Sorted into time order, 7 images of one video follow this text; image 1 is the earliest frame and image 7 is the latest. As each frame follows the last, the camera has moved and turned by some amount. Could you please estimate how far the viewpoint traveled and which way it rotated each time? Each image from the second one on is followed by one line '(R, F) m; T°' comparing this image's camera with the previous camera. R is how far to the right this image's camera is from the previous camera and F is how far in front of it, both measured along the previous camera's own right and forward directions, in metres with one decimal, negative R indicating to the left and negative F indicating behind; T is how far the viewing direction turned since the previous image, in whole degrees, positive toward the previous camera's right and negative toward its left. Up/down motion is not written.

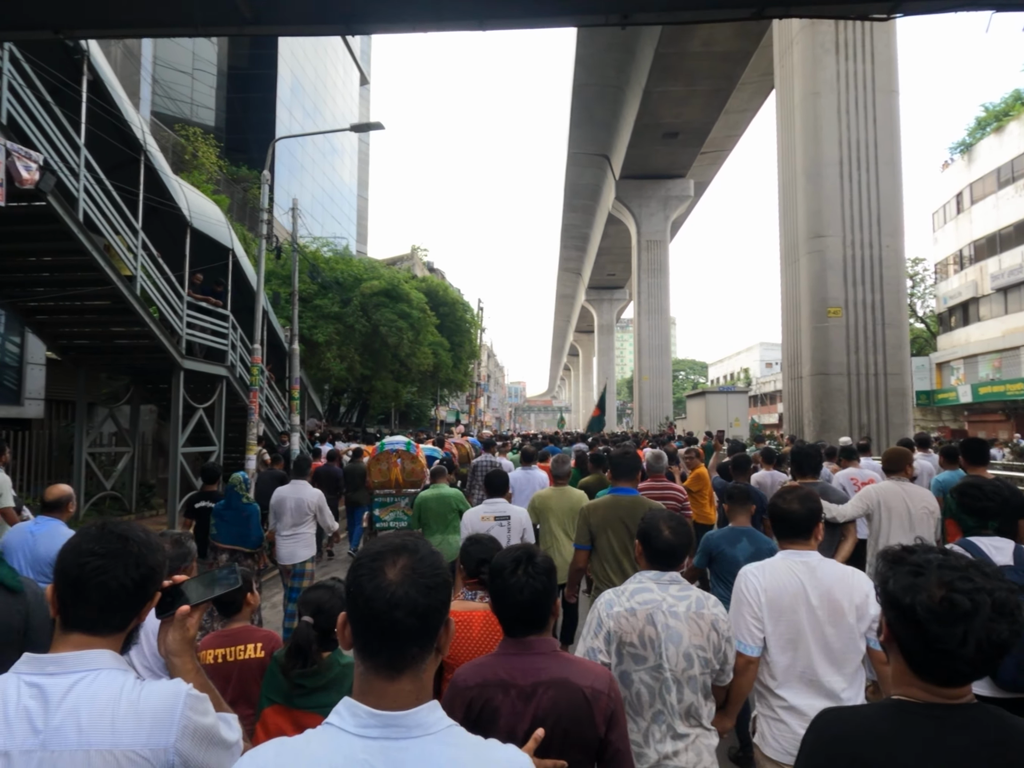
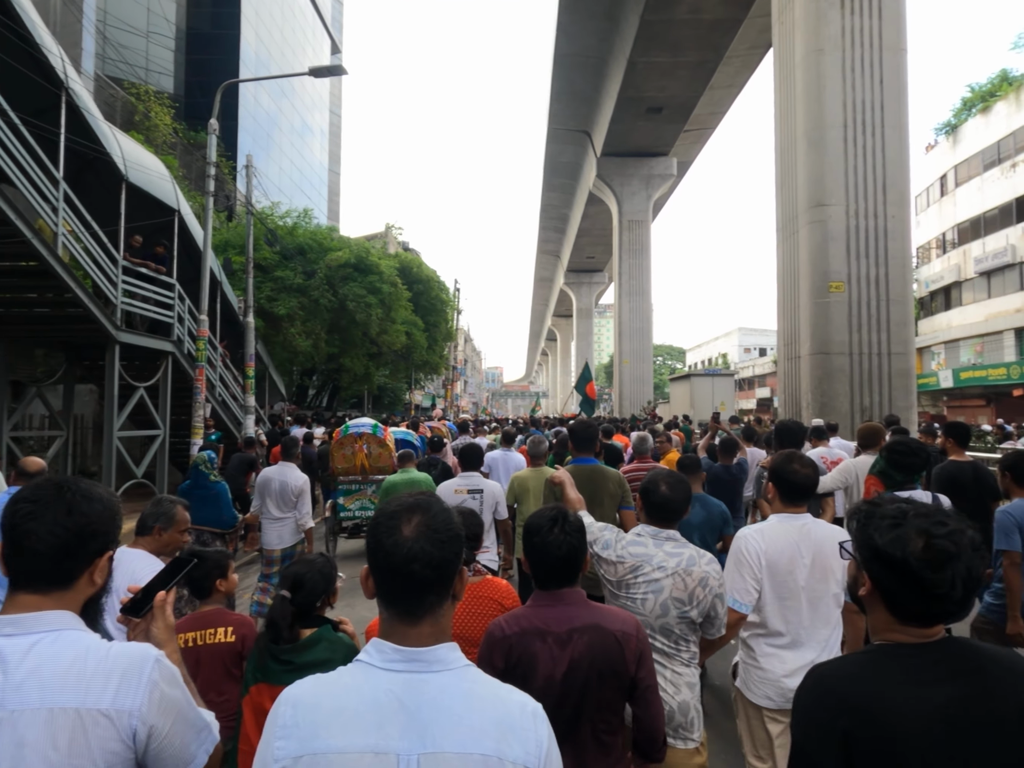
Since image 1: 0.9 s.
(0.0, +0.5) m; +2°
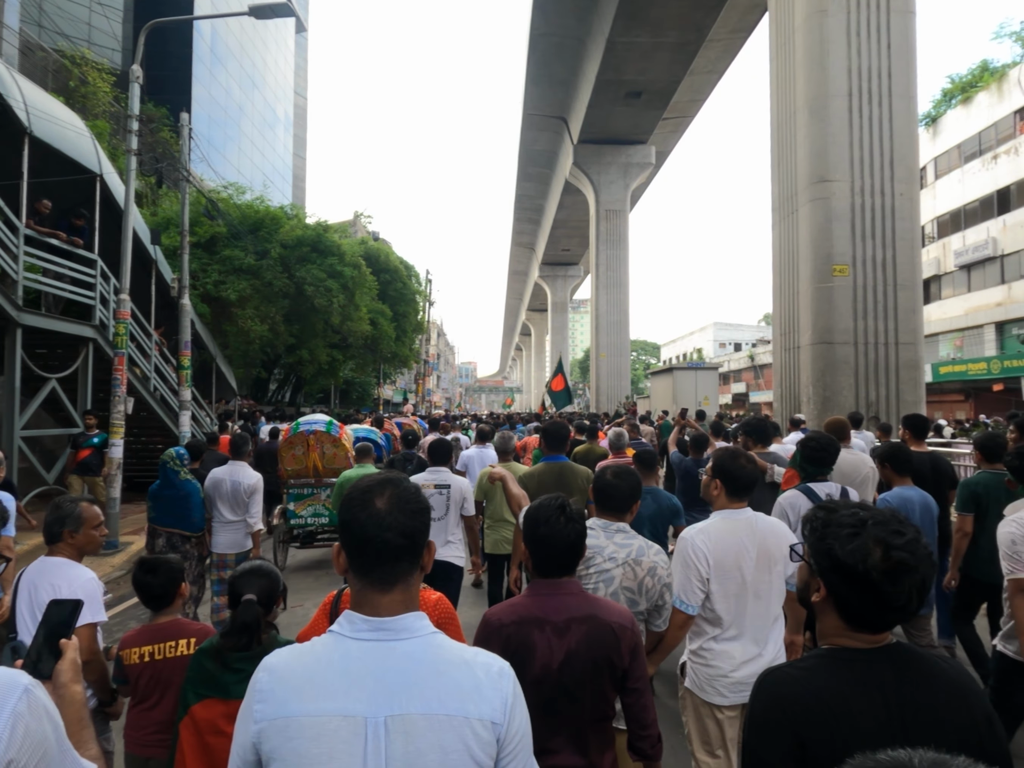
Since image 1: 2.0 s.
(0.0, +0.6) m; +2°
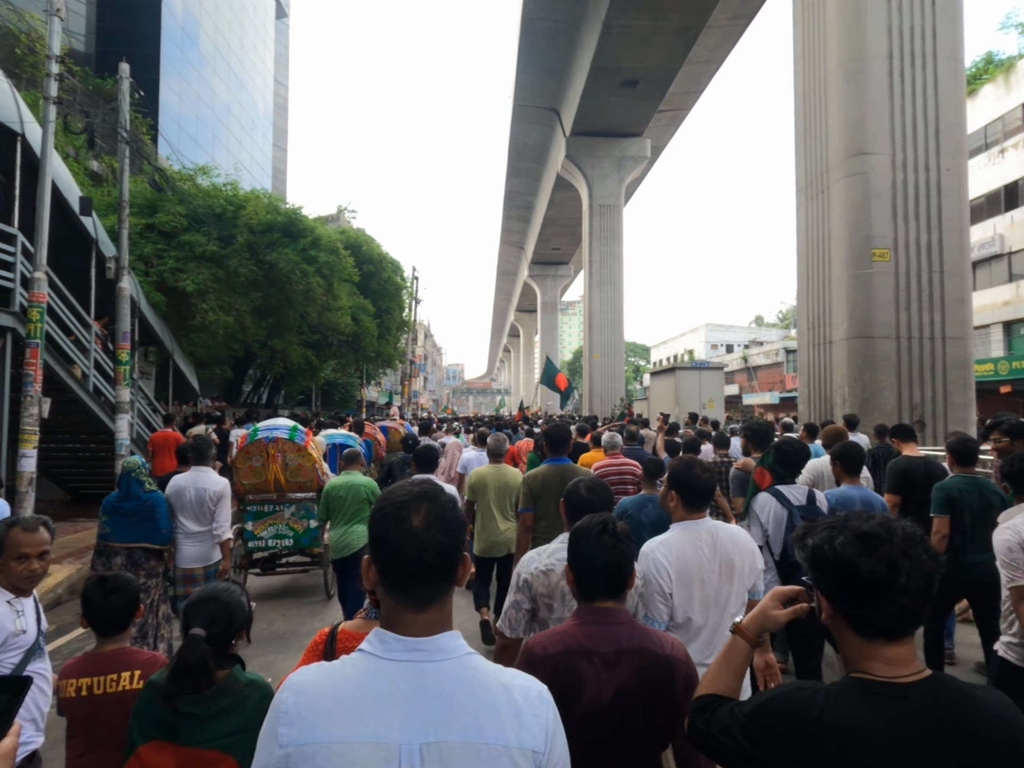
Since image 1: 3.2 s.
(-0.1, +0.7) m; +1°
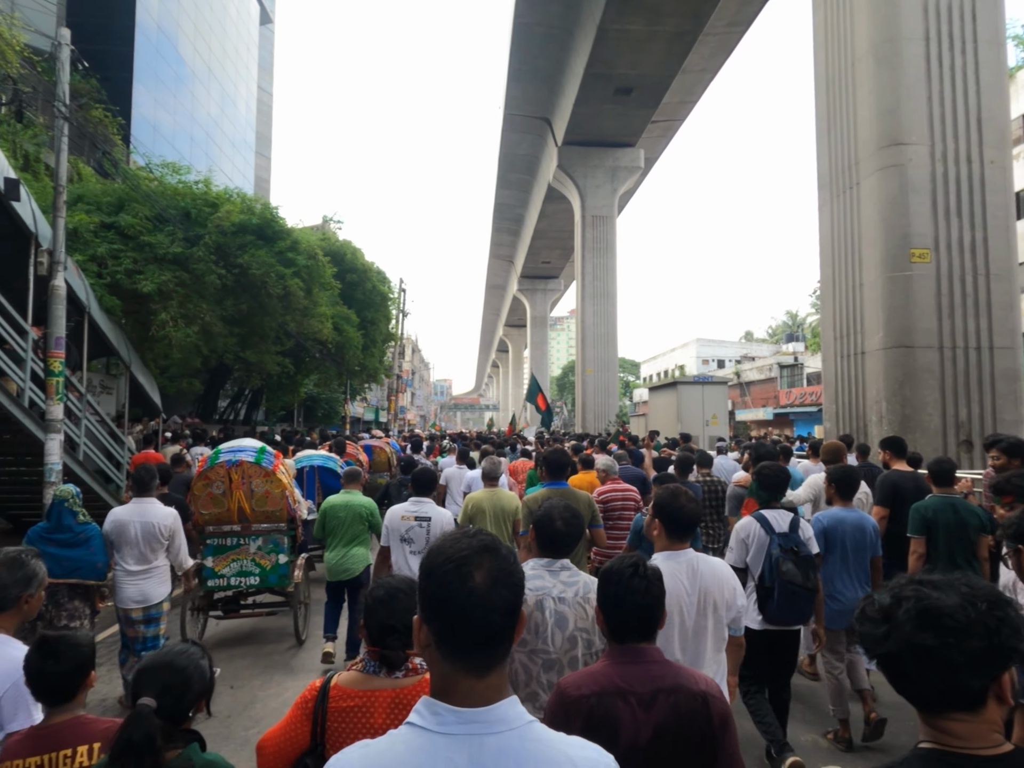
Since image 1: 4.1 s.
(-0.1, +0.6) m; +1°
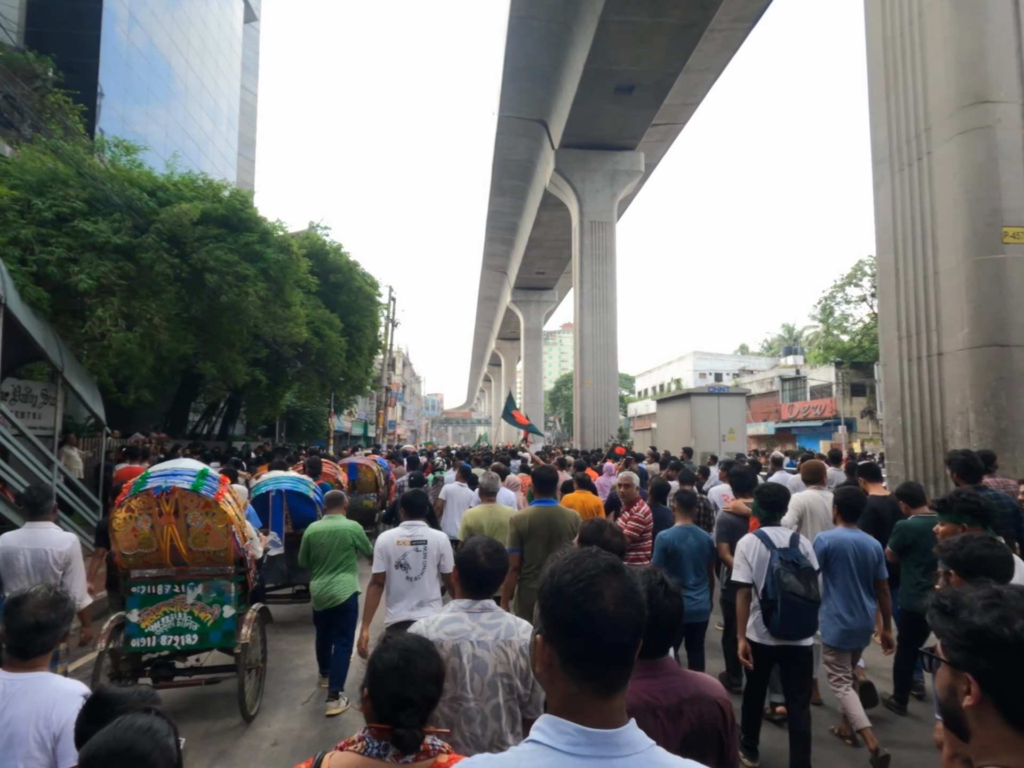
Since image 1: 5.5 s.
(-0.1, +0.8) m; +1°
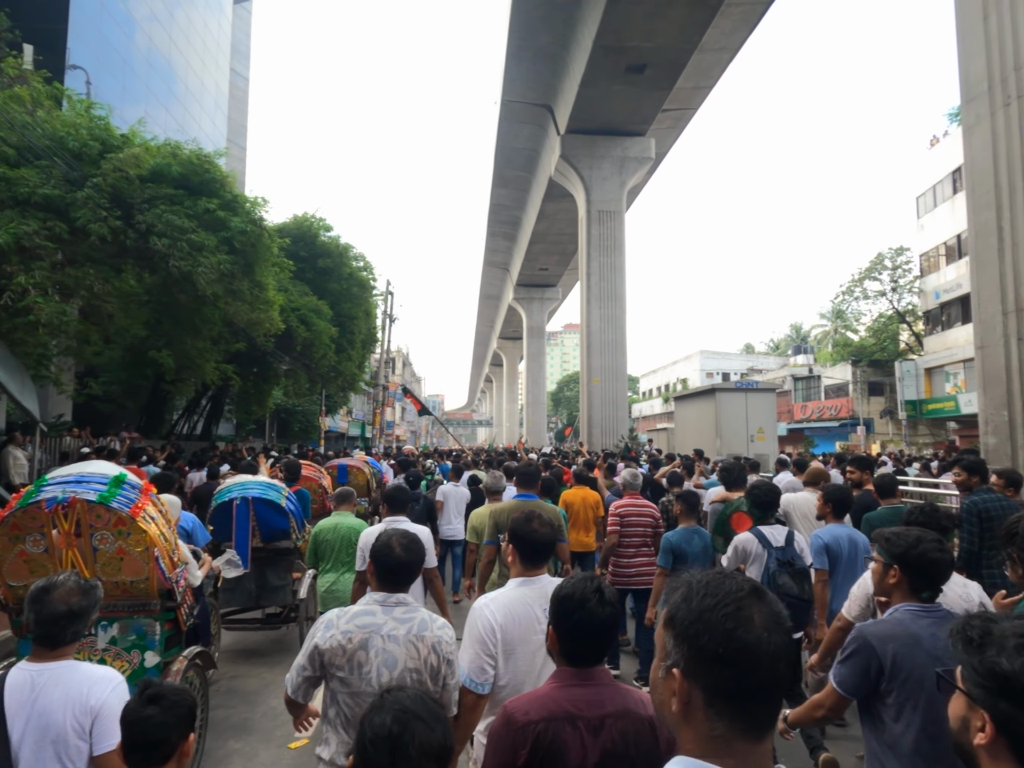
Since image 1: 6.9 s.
(-0.1, +0.8) m; 0°
